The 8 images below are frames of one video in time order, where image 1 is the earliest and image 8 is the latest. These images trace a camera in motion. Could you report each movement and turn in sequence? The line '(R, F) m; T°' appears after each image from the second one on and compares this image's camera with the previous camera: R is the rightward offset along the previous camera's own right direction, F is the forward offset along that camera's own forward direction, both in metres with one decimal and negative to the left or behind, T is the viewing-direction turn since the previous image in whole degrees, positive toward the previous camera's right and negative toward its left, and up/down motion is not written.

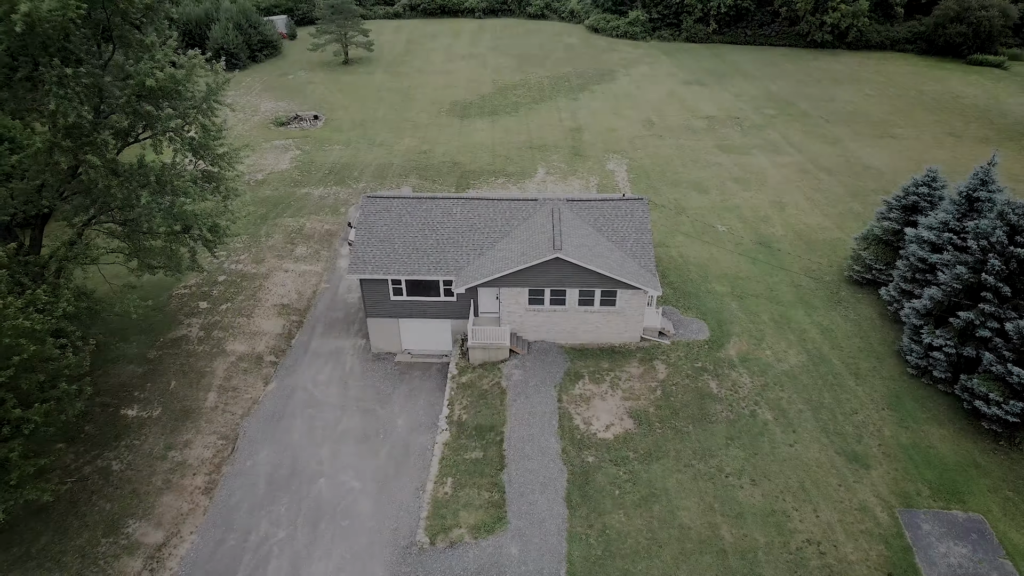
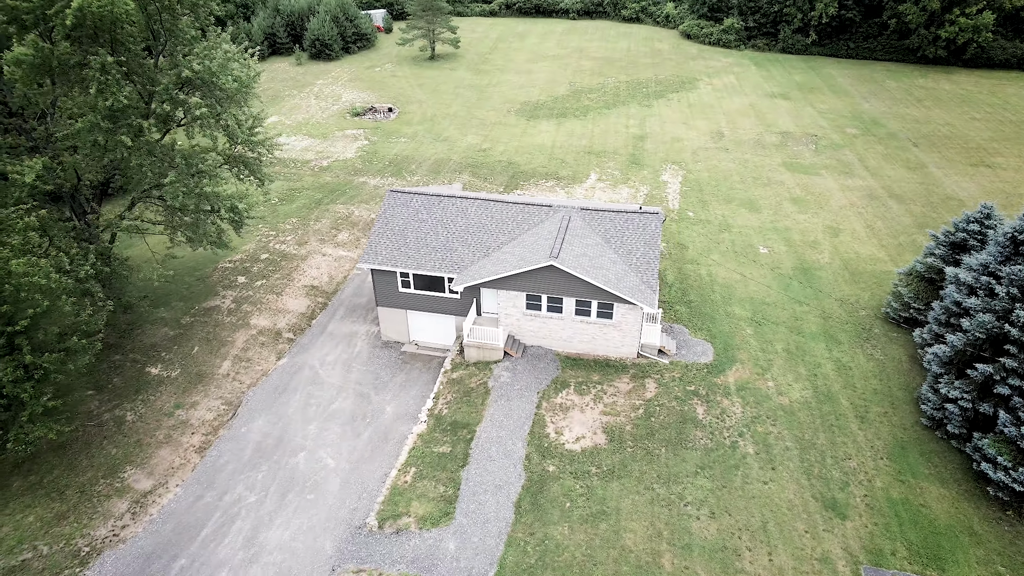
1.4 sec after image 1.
(+3.0, 0.0) m; -8°
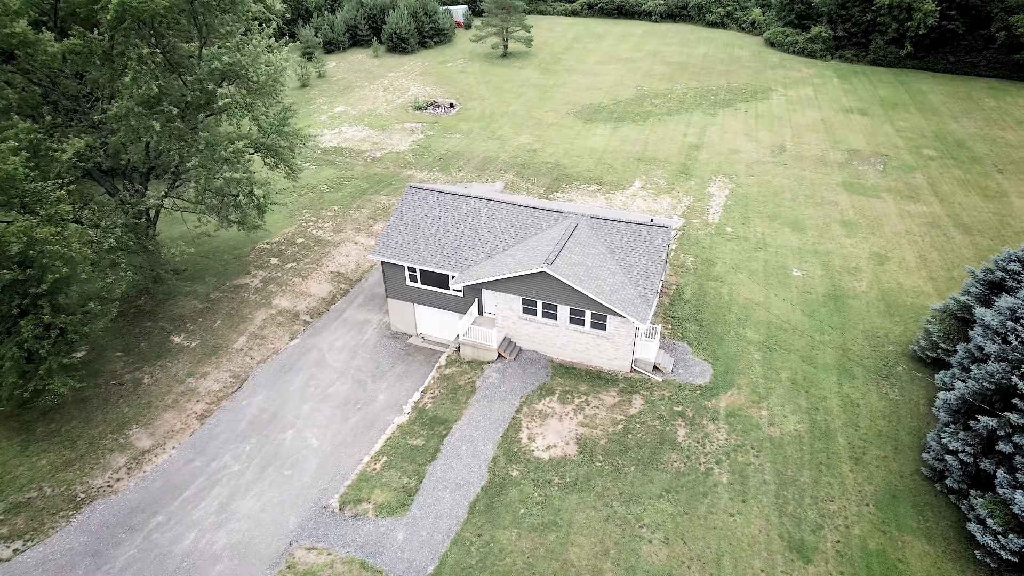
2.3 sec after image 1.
(+2.6, 0.0) m; -7°
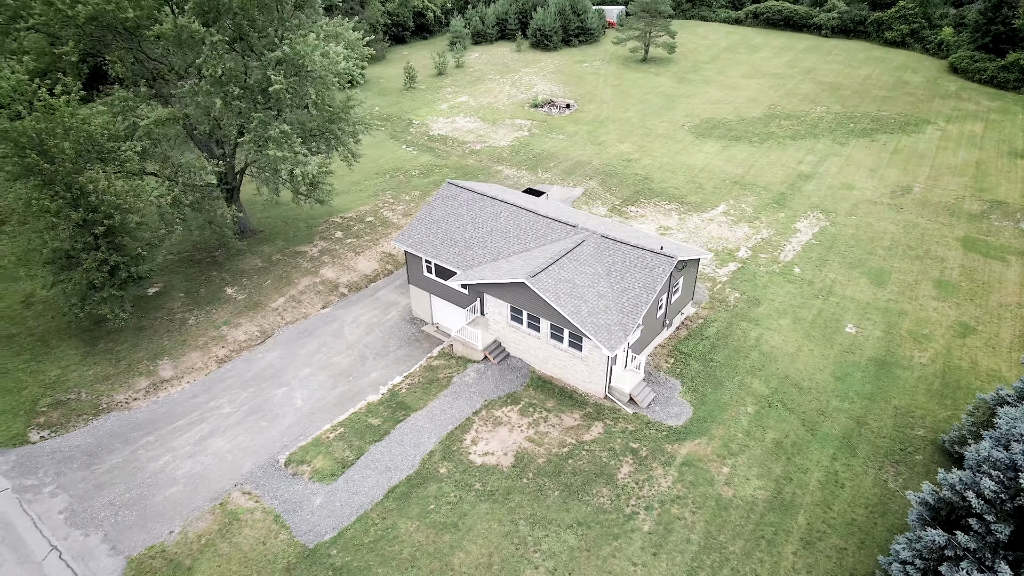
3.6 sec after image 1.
(+5.3, +0.3) m; -14°
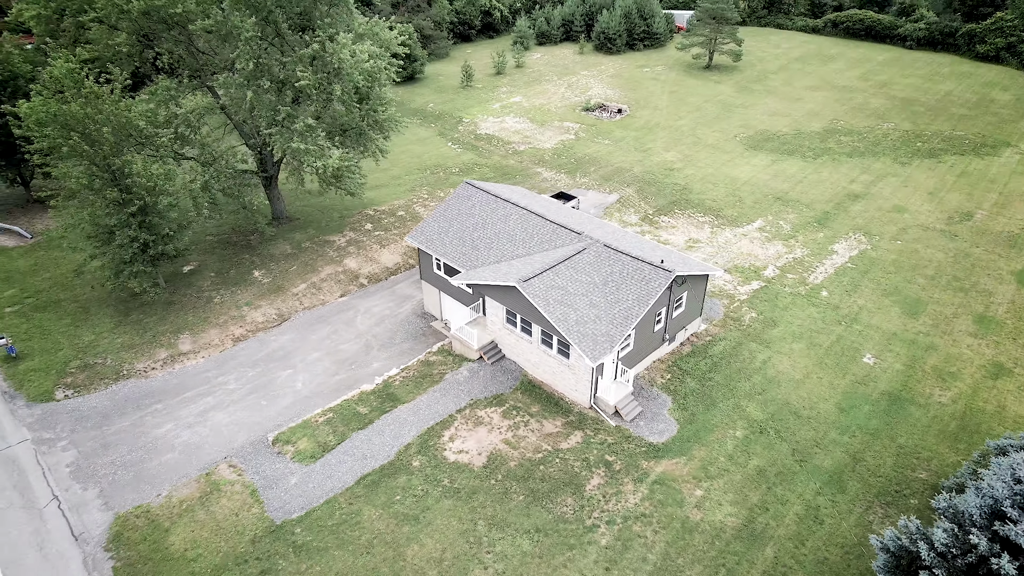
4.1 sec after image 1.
(+2.4, -0.1) m; -6°
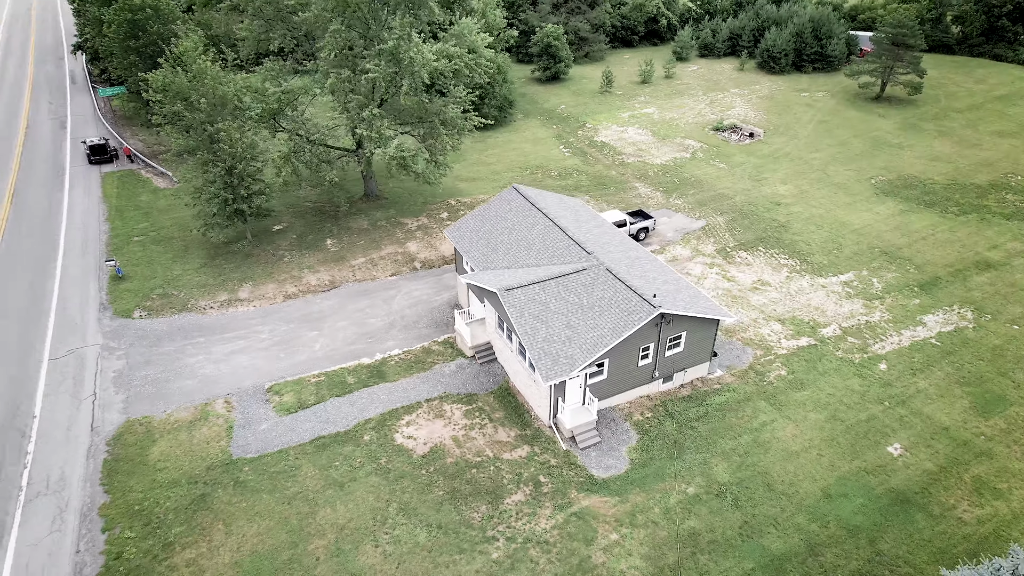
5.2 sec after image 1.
(+5.7, +0.3) m; -15°
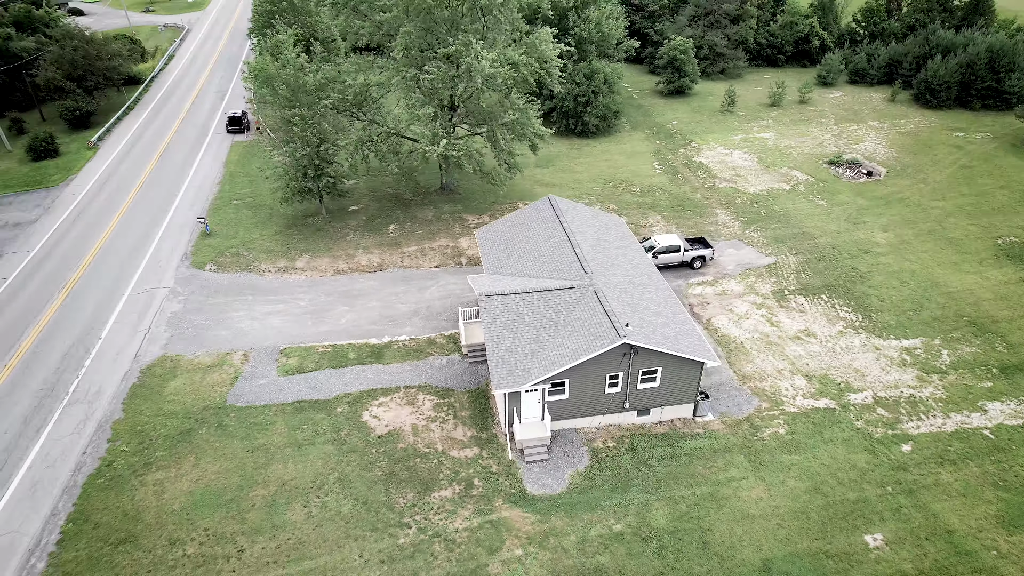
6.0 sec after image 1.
(+5.3, +0.1) m; -13°
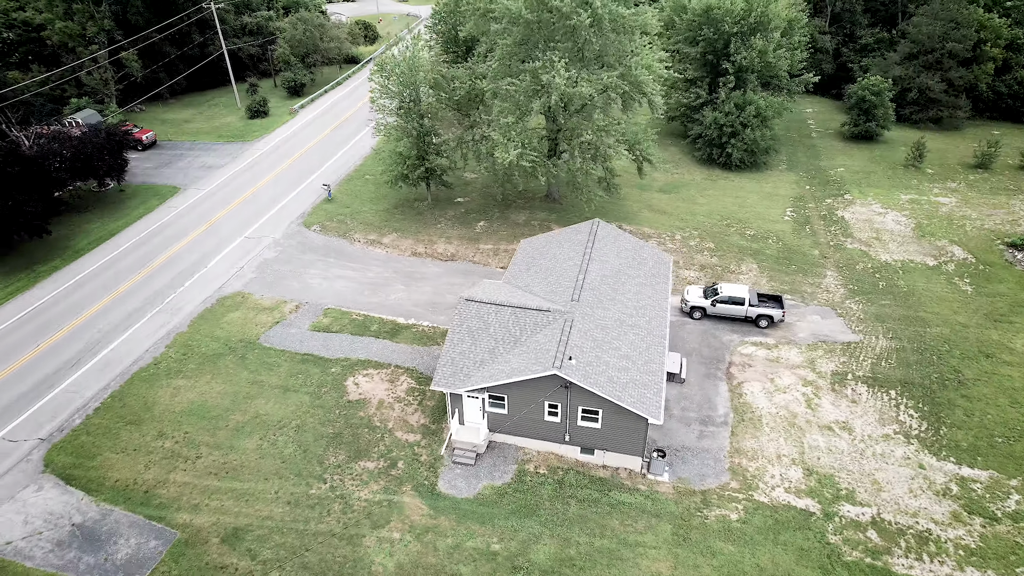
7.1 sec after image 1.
(+7.6, +0.5) m; -19°
